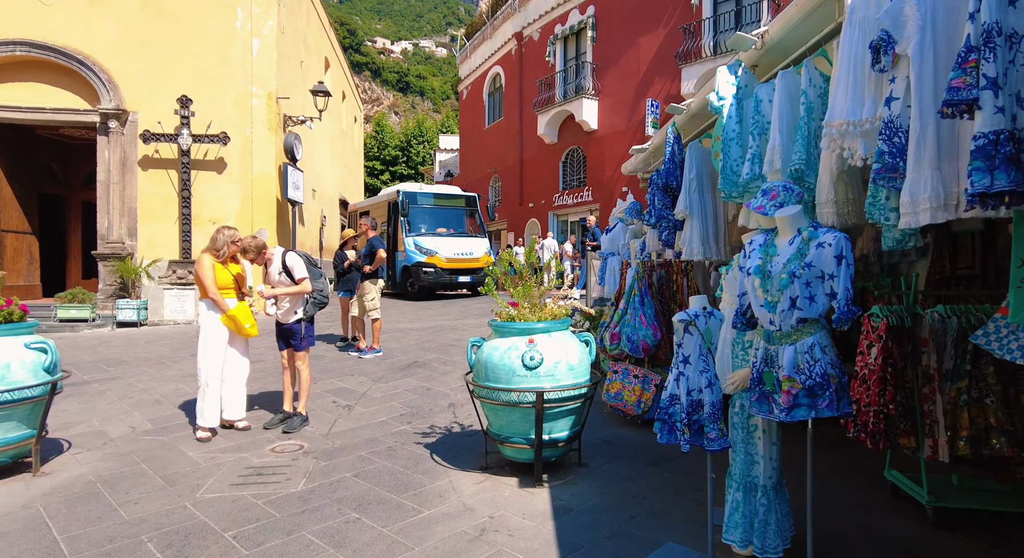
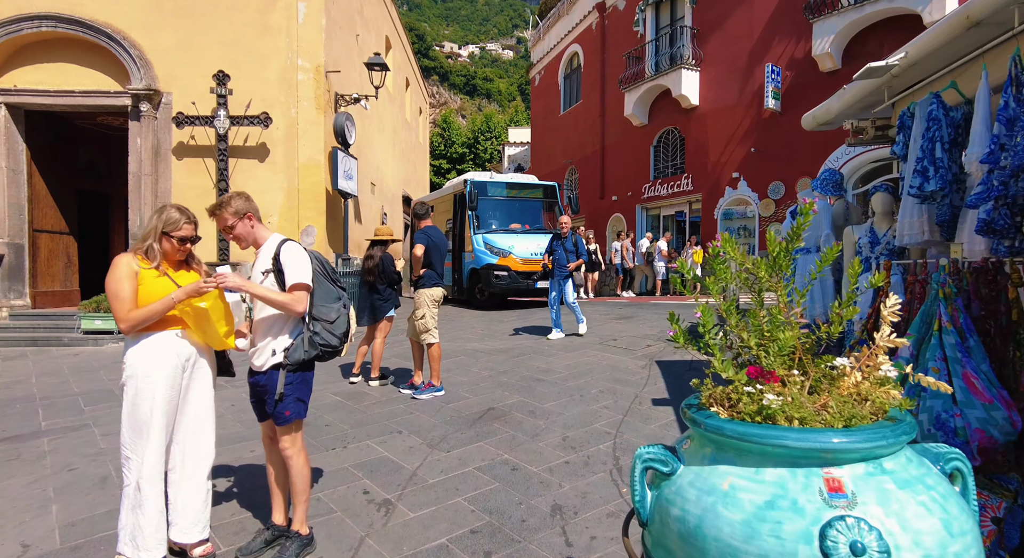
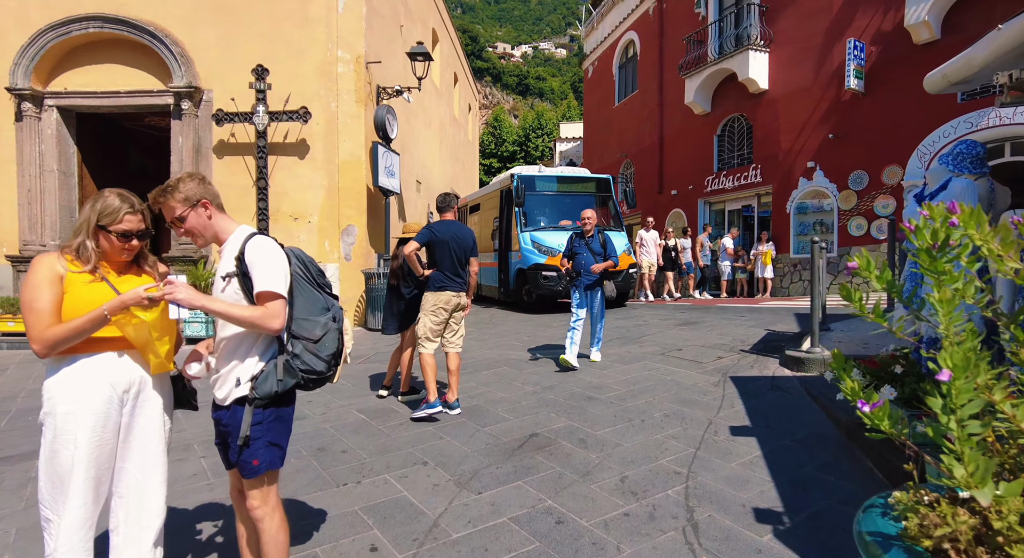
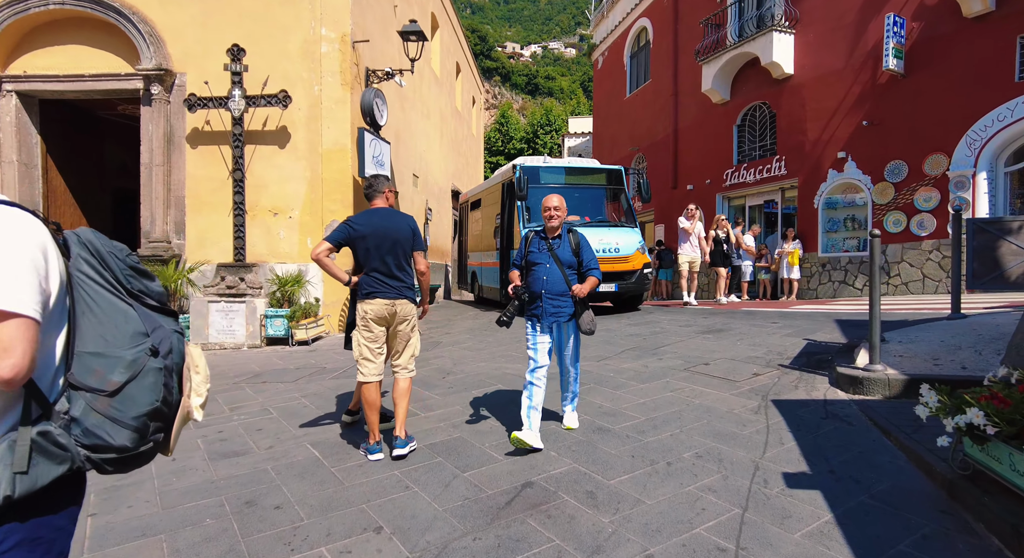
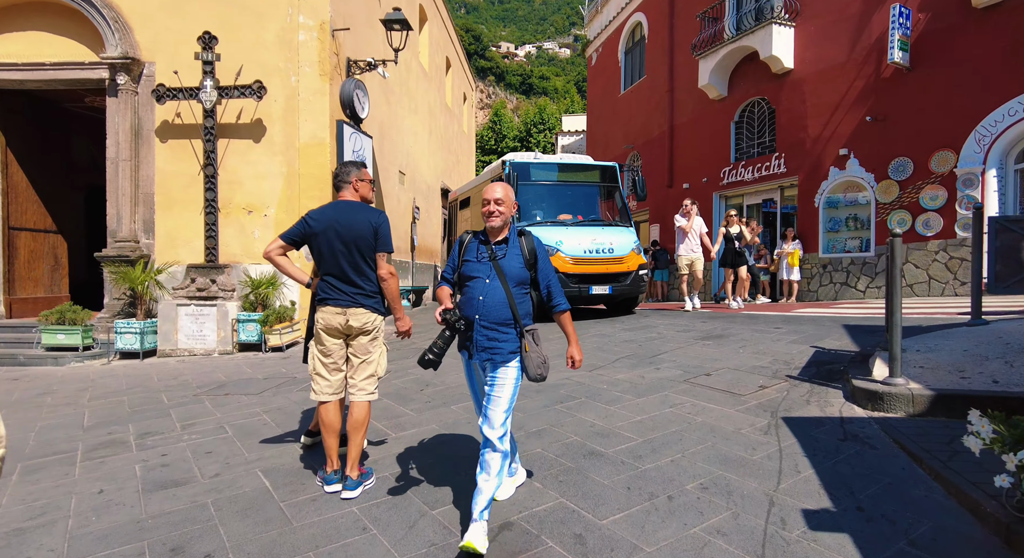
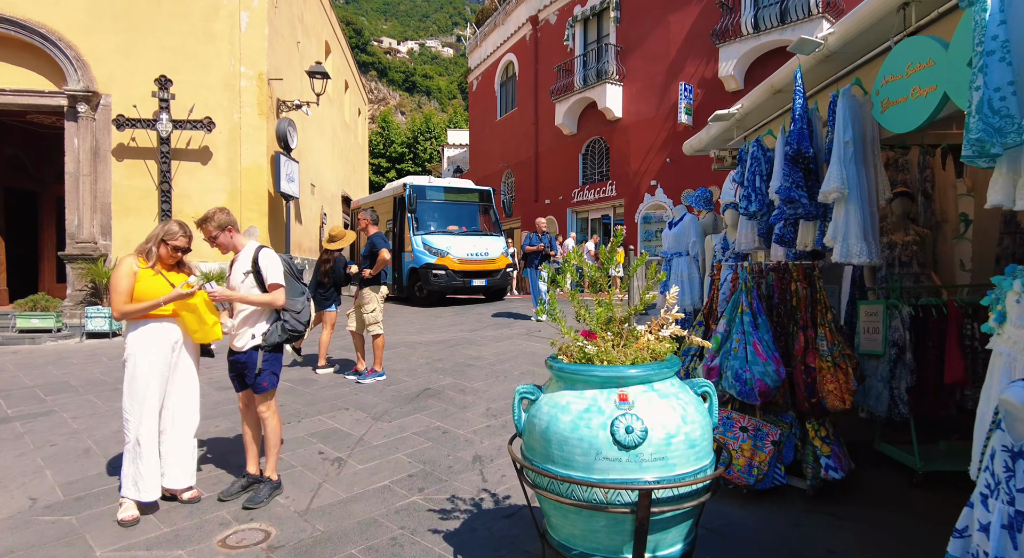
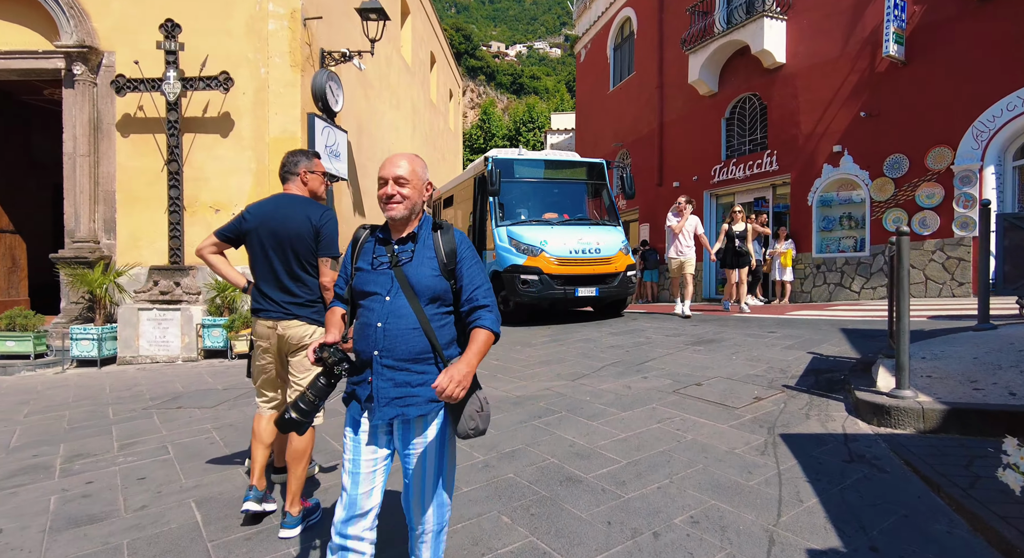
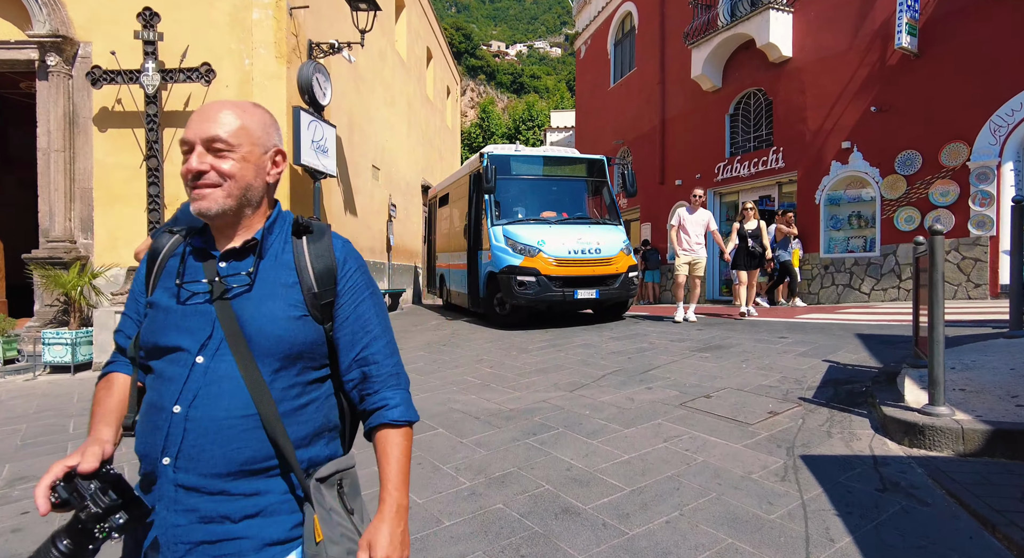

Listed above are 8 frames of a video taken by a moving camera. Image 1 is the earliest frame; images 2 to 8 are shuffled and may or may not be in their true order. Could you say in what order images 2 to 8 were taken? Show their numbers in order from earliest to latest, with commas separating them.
6, 2, 3, 4, 5, 7, 8
